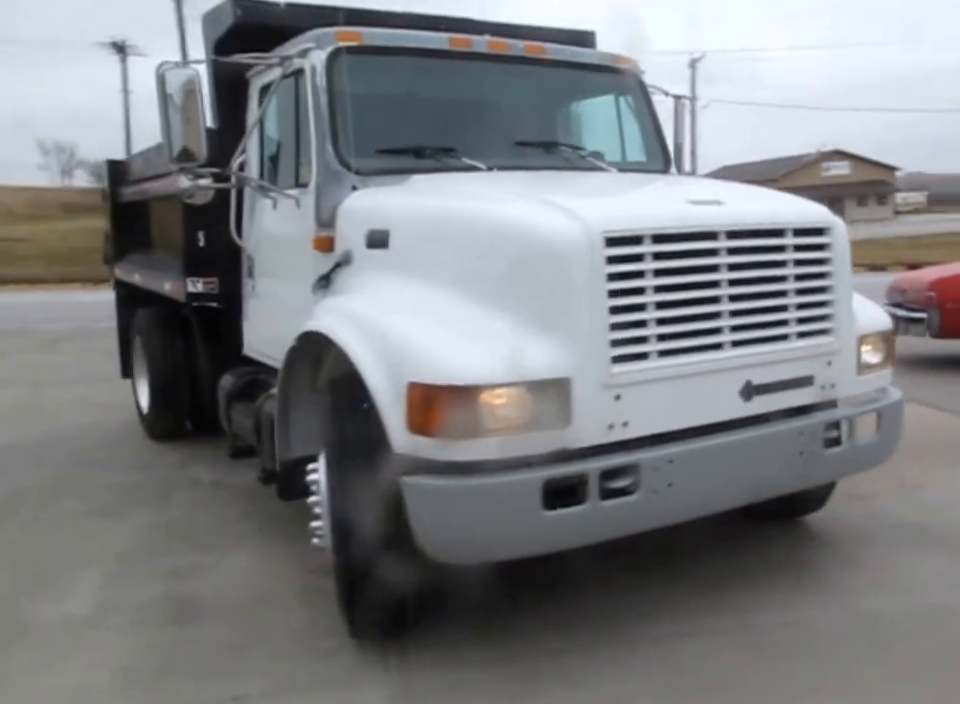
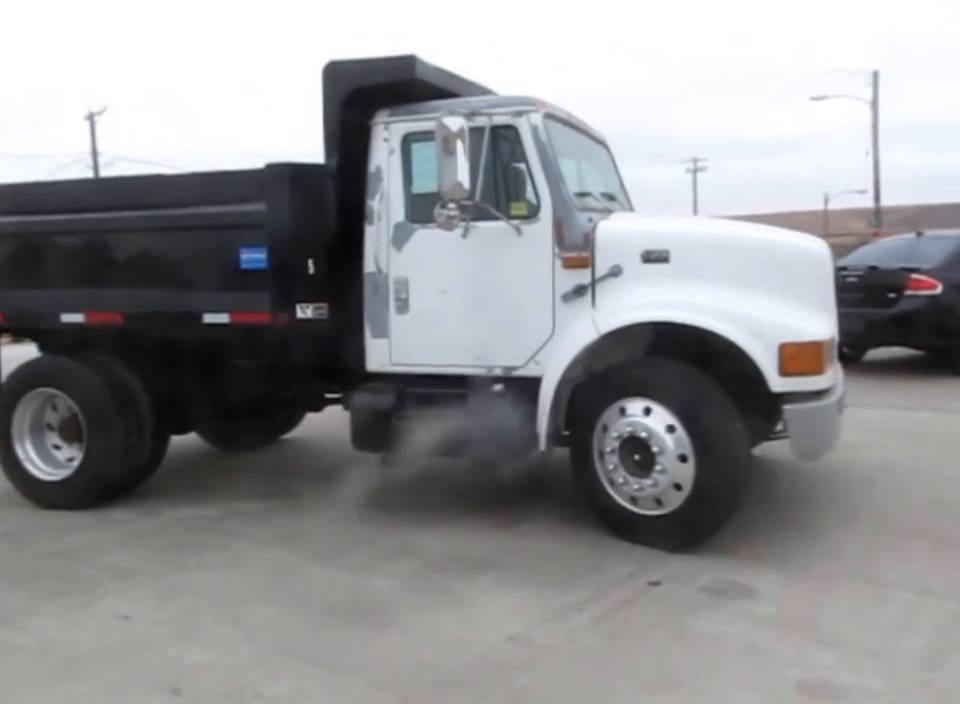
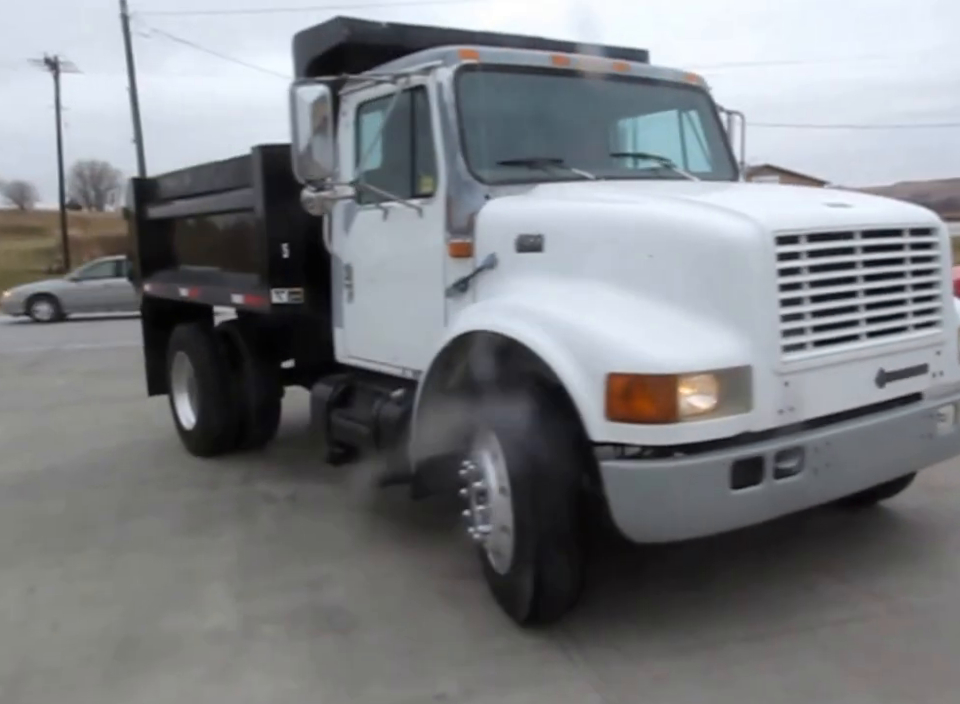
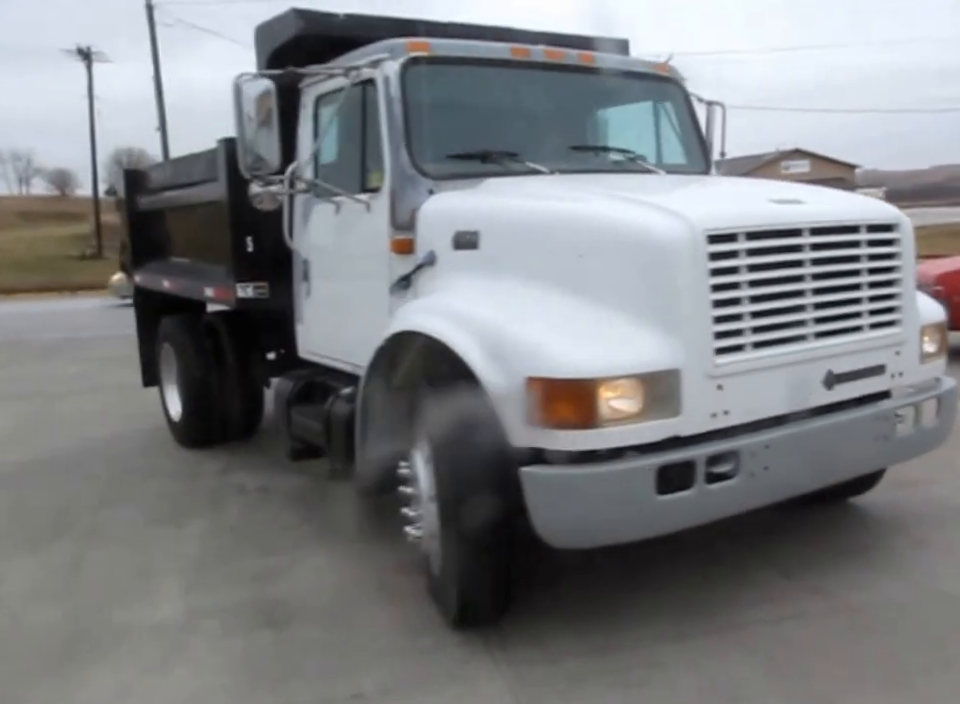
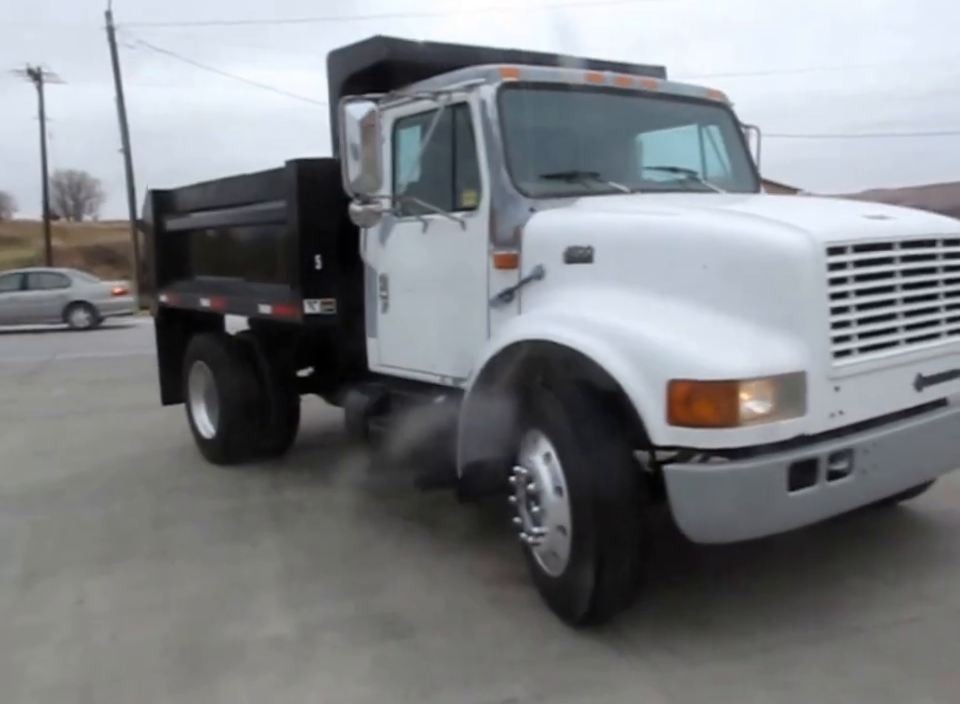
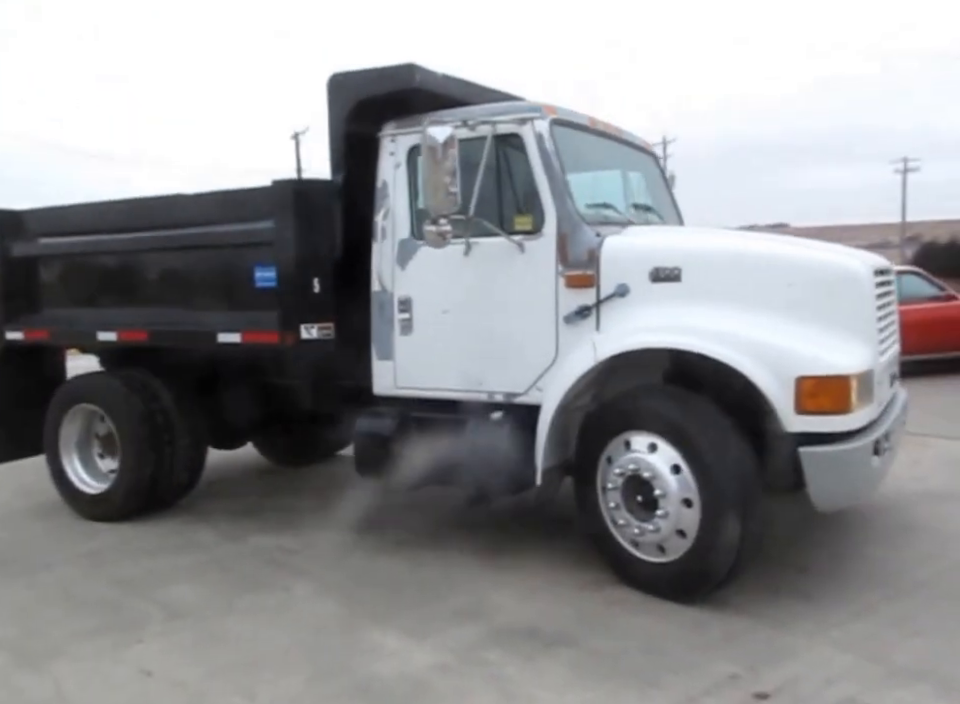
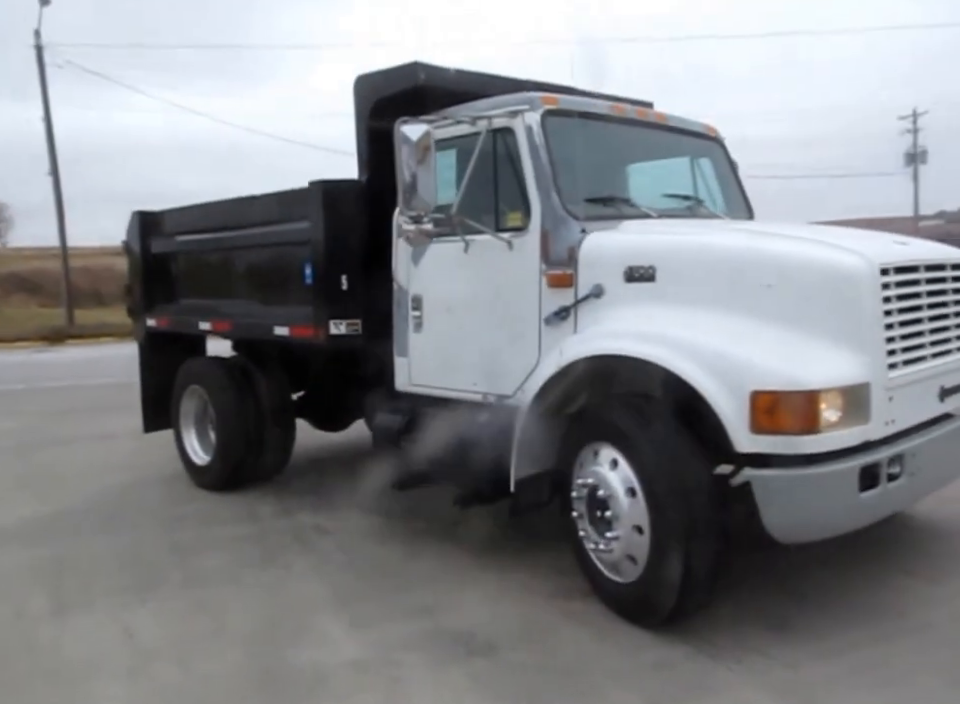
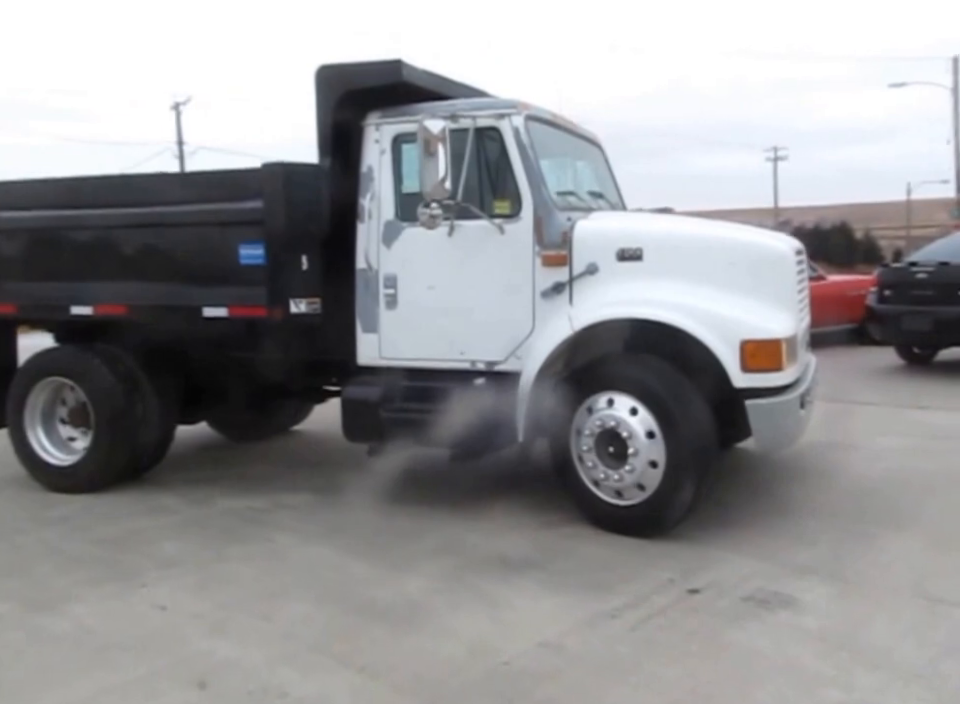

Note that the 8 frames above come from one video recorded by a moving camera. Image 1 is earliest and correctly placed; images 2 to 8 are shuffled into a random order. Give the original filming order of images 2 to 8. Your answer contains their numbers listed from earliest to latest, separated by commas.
4, 3, 5, 7, 6, 8, 2
